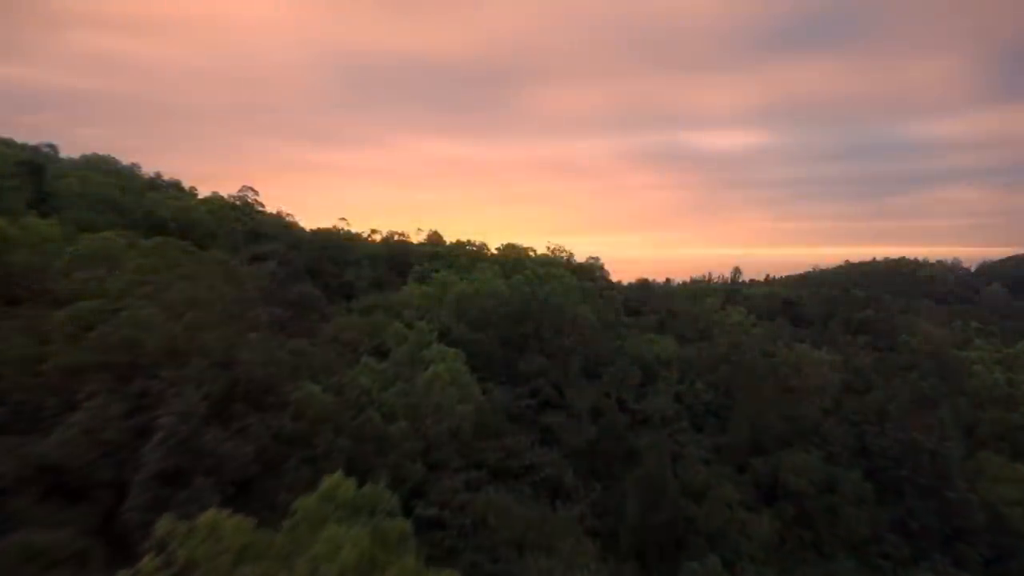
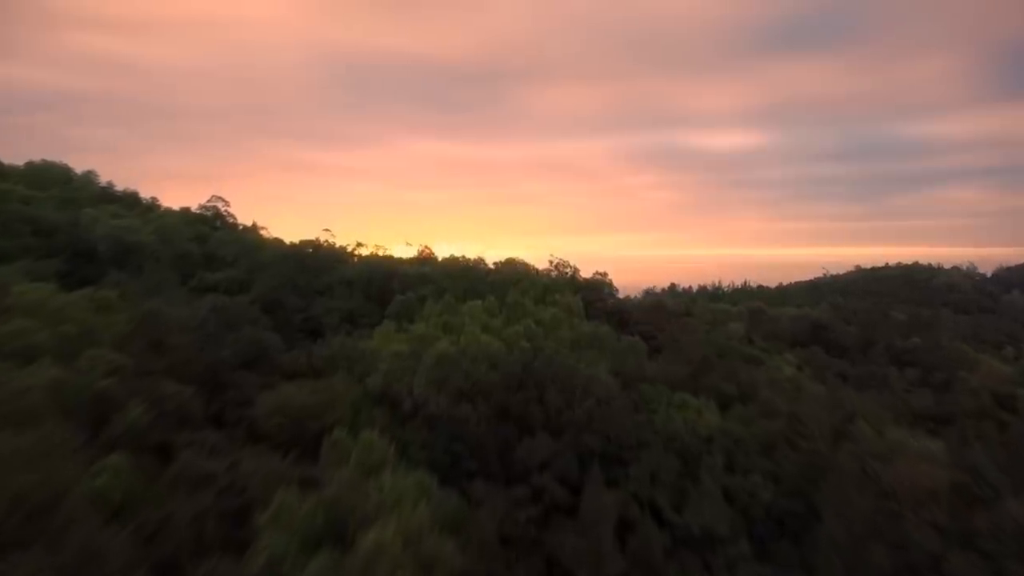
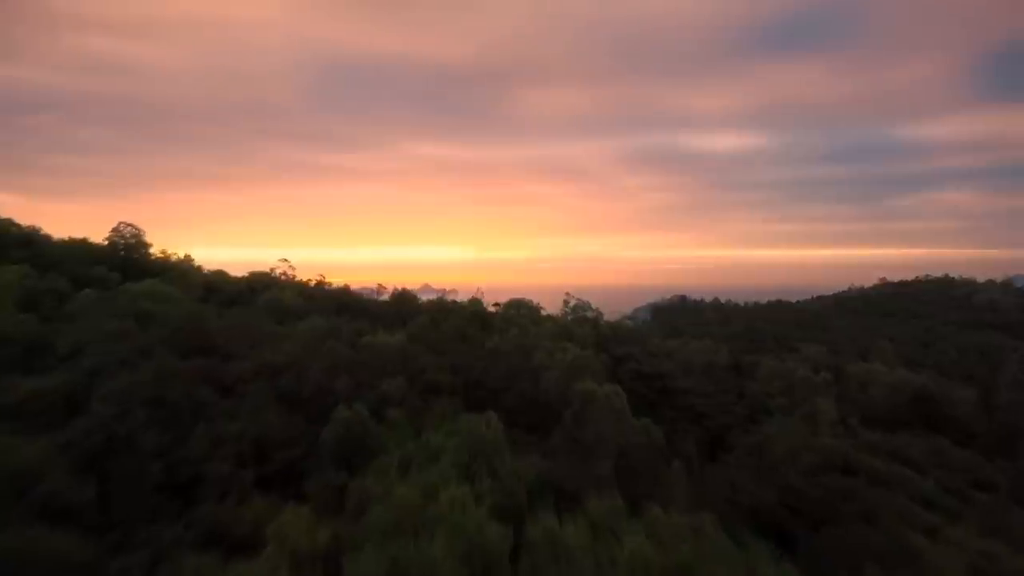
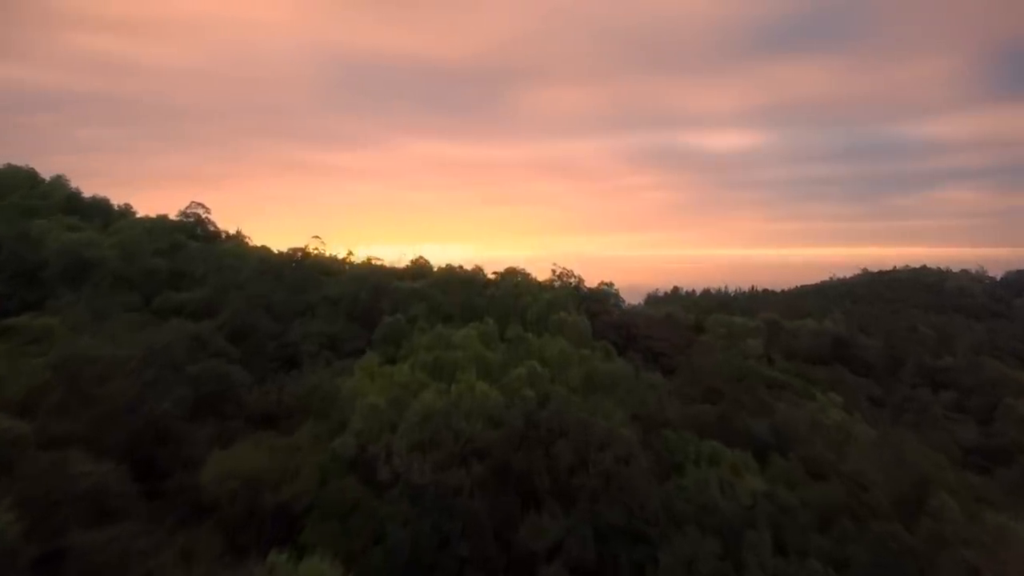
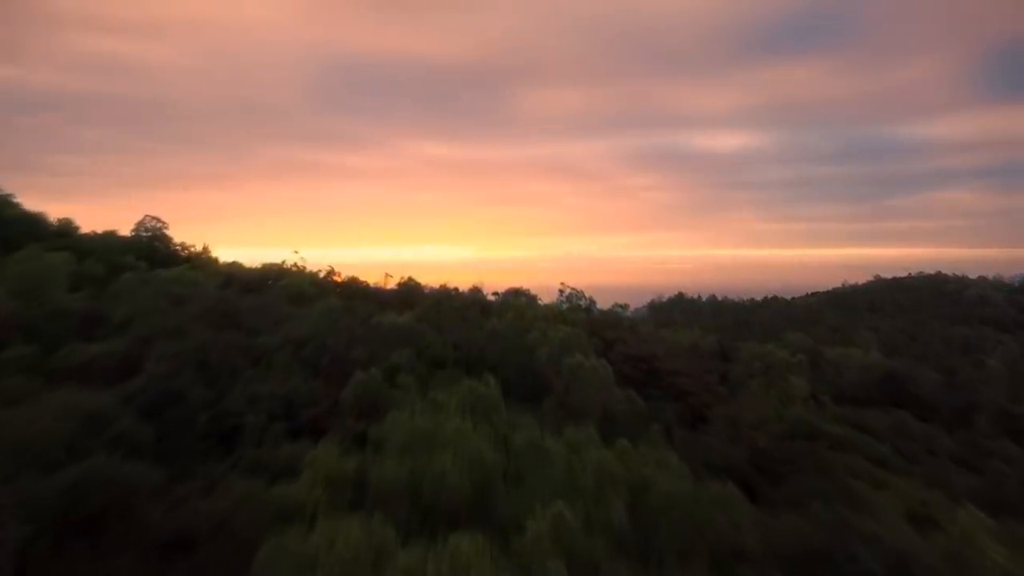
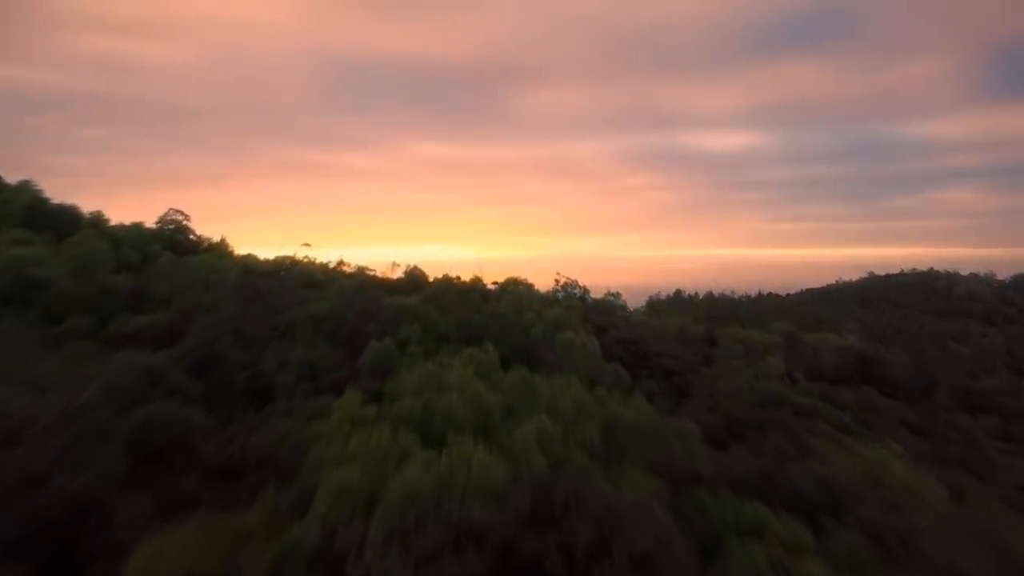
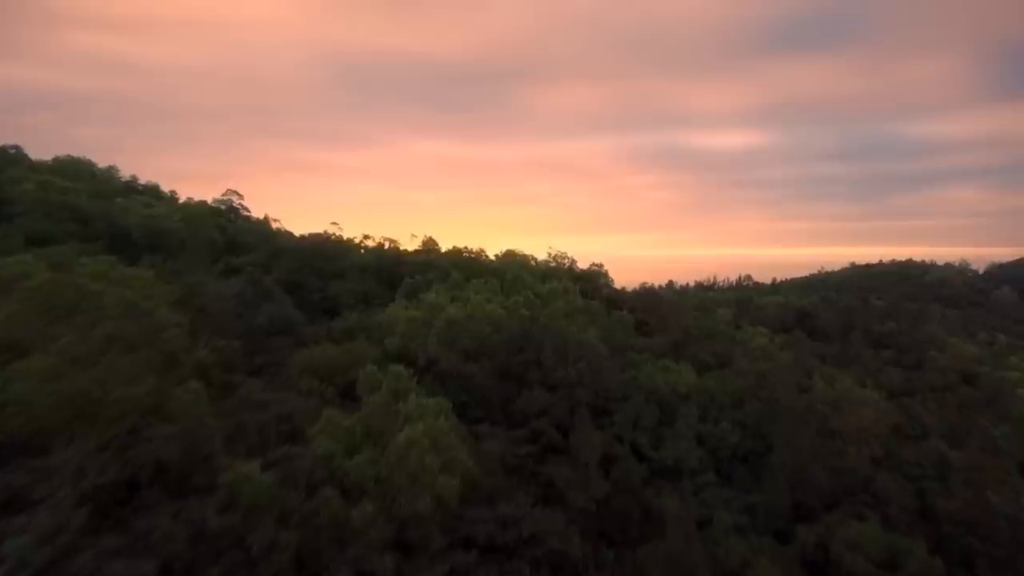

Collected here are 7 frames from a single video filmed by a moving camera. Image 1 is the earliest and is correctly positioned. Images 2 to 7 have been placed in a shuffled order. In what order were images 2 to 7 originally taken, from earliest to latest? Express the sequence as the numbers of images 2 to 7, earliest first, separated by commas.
7, 2, 4, 6, 5, 3
